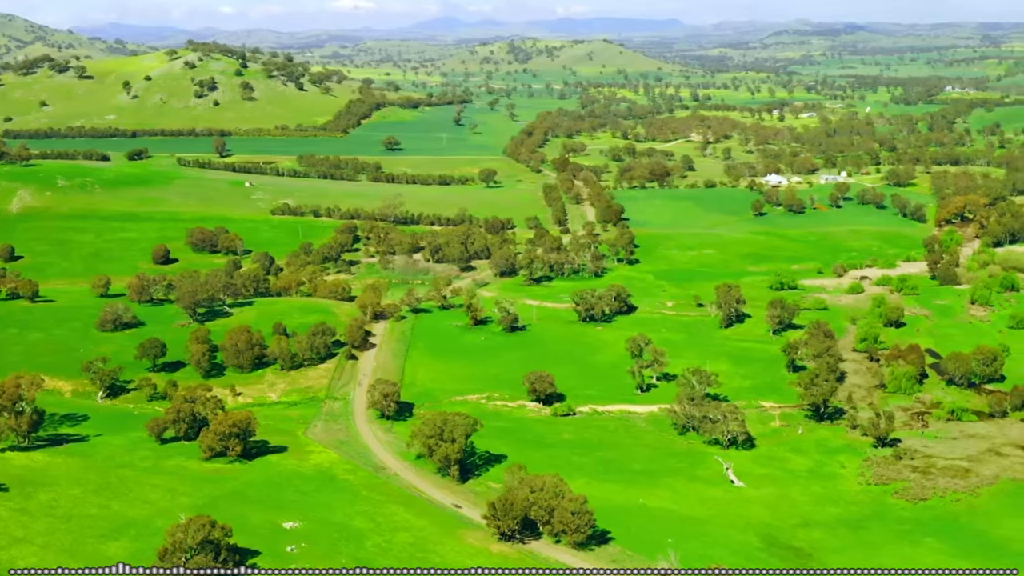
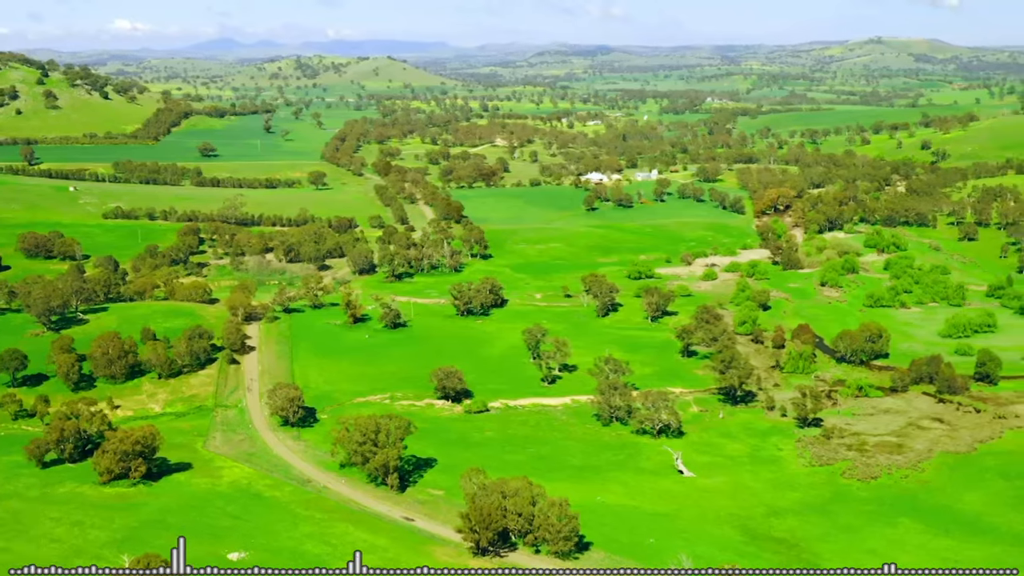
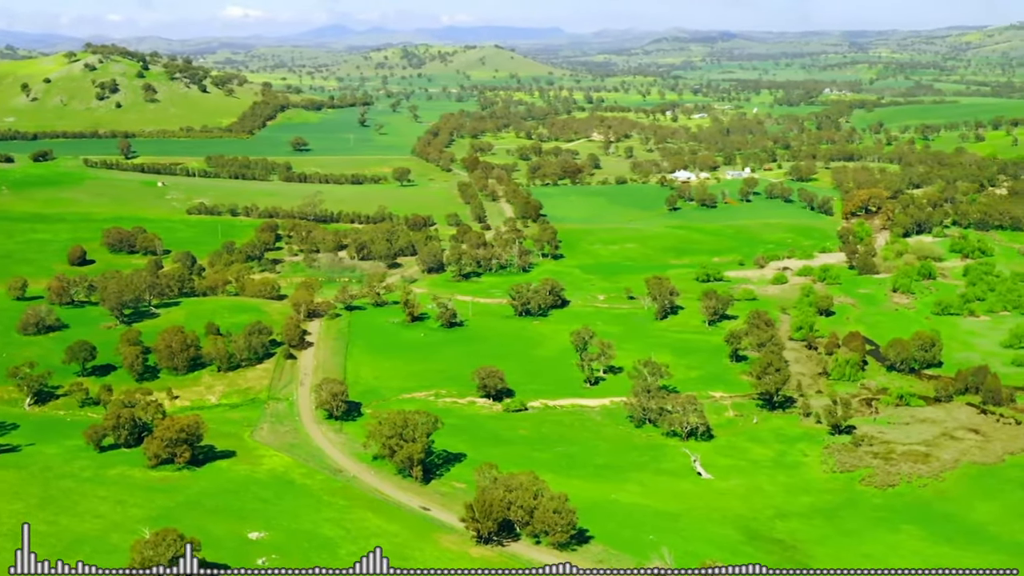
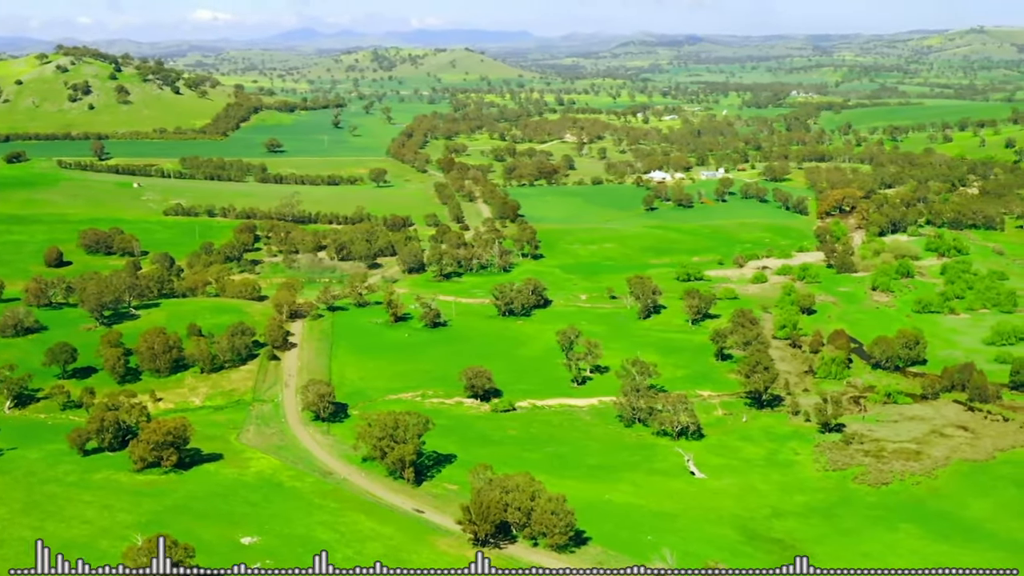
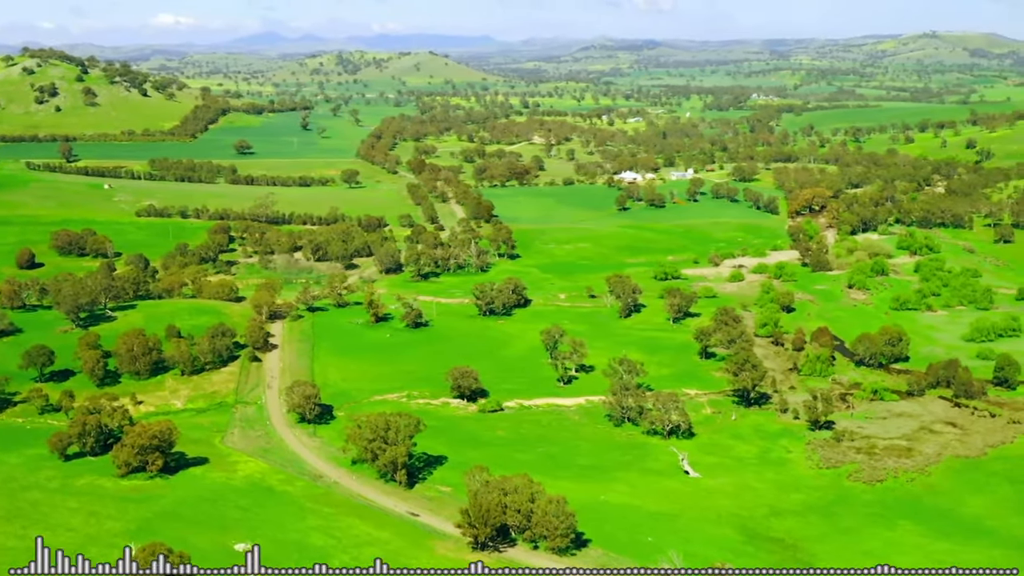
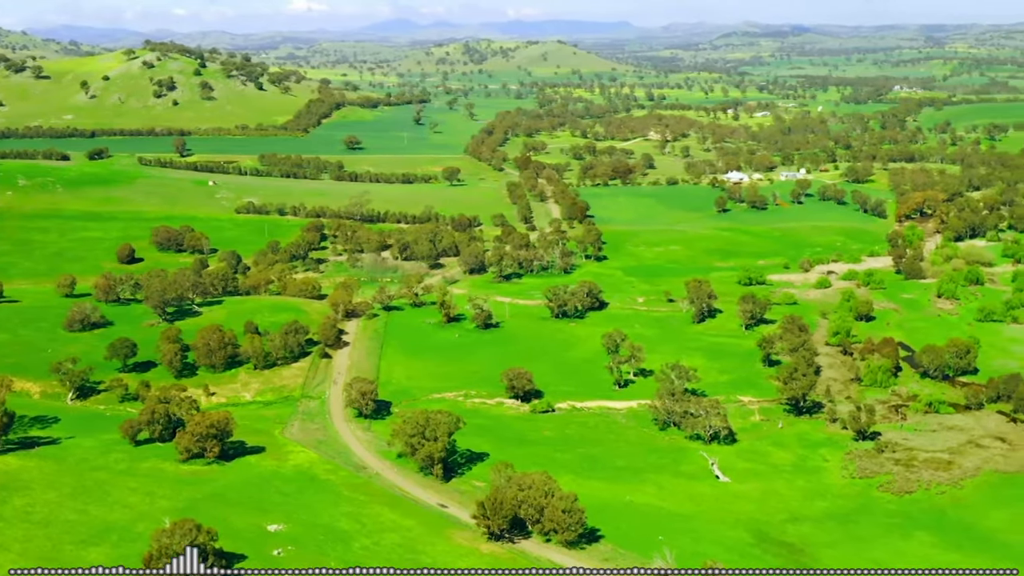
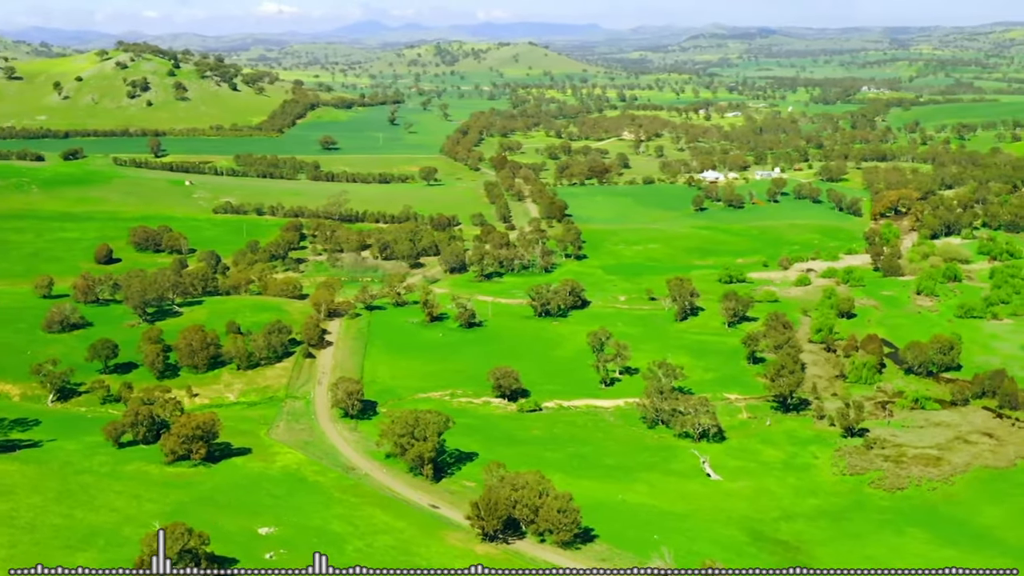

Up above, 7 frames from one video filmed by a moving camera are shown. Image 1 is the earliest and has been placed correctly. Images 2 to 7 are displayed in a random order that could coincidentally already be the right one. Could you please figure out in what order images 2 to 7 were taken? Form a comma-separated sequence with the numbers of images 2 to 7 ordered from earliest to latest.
6, 7, 3, 4, 5, 2
